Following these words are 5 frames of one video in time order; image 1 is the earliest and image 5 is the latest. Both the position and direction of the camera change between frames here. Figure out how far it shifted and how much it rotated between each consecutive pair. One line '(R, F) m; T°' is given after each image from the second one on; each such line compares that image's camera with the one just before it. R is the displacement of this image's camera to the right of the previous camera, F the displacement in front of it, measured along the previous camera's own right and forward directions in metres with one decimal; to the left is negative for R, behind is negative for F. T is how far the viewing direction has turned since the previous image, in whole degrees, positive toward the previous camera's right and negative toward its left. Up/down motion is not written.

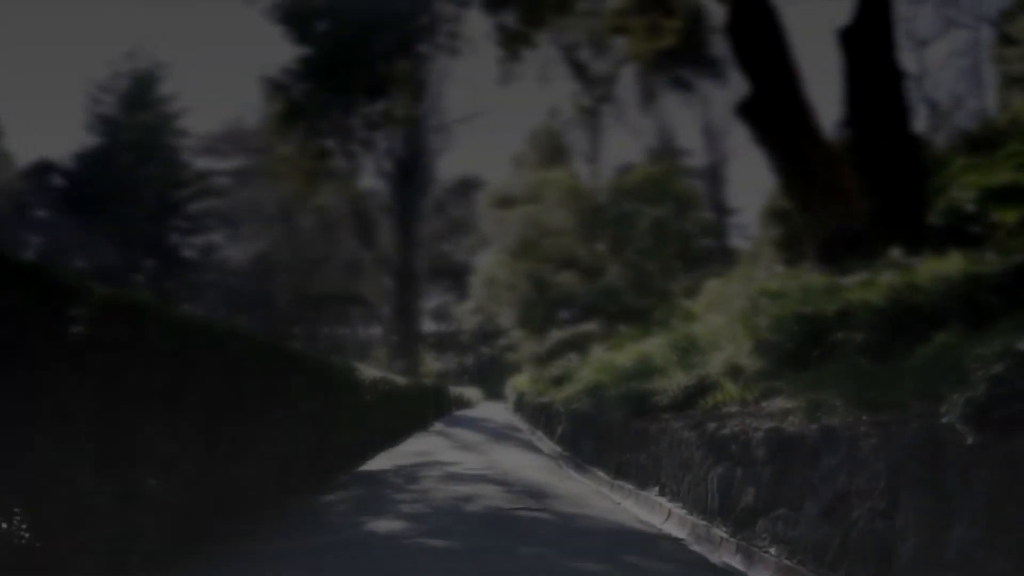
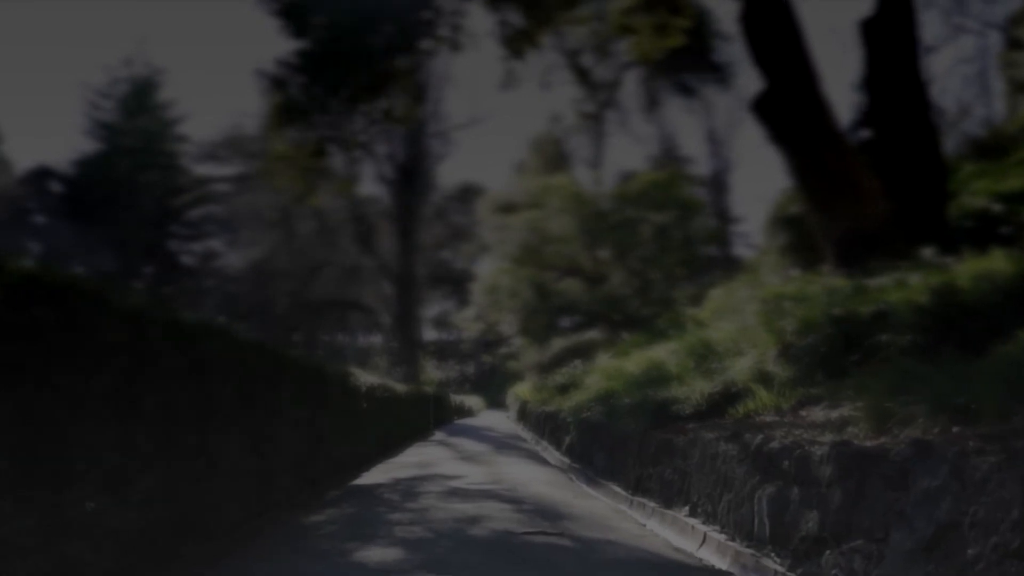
(0.0, +0.7) m; 0°
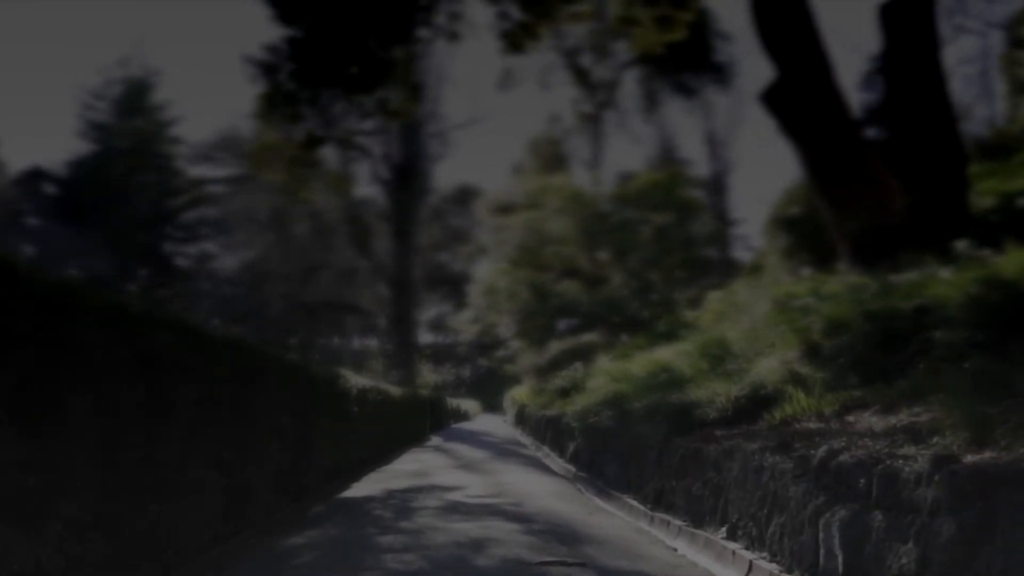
(-0.1, +0.7) m; 0°
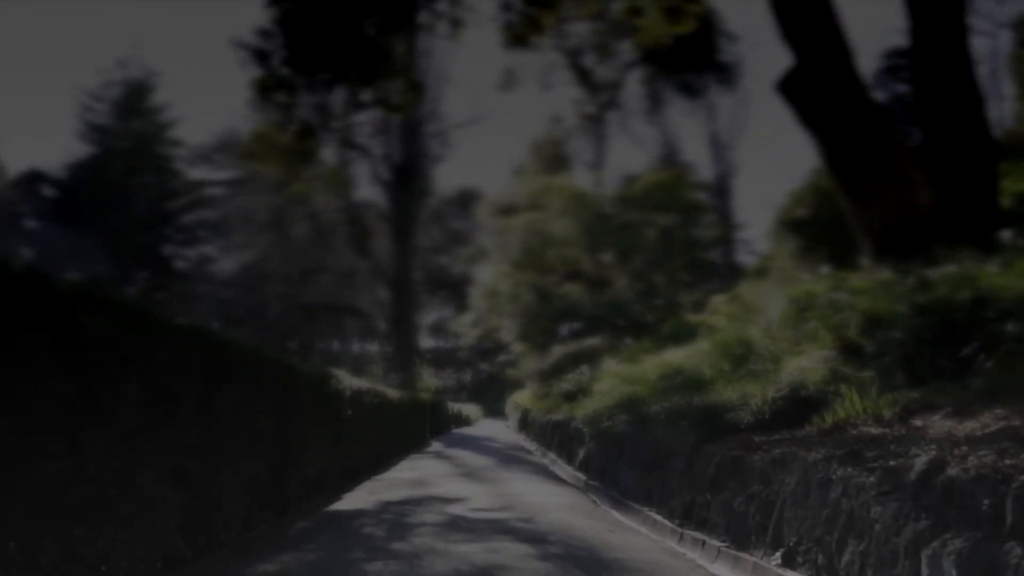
(0.0, +0.8) m; 0°
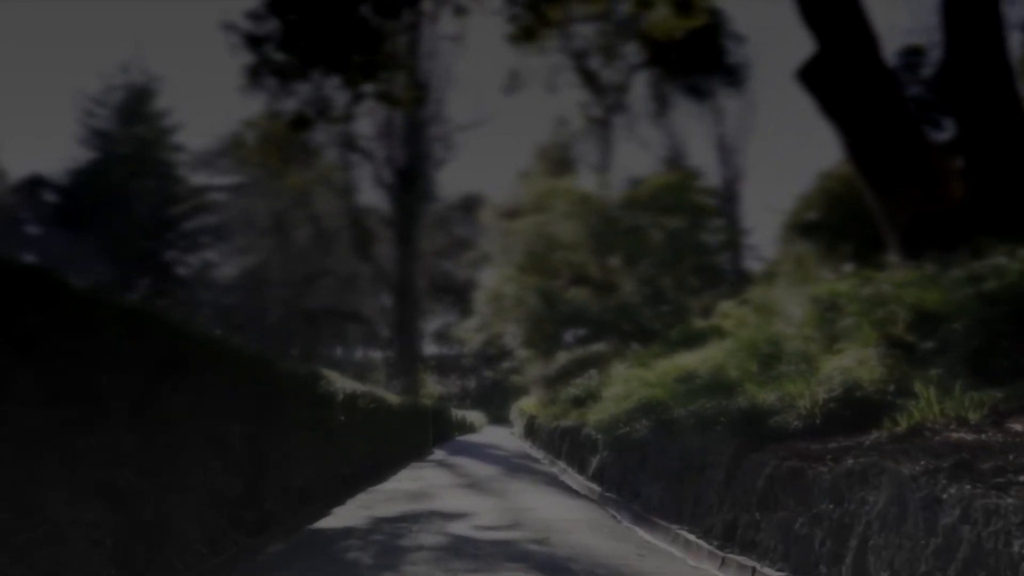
(0.0, +0.8) m; 0°
